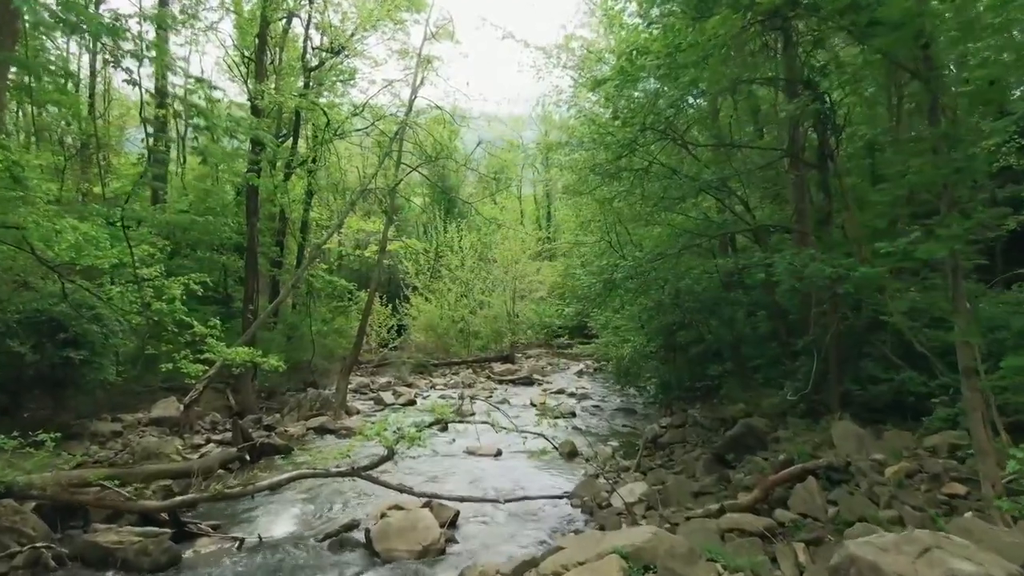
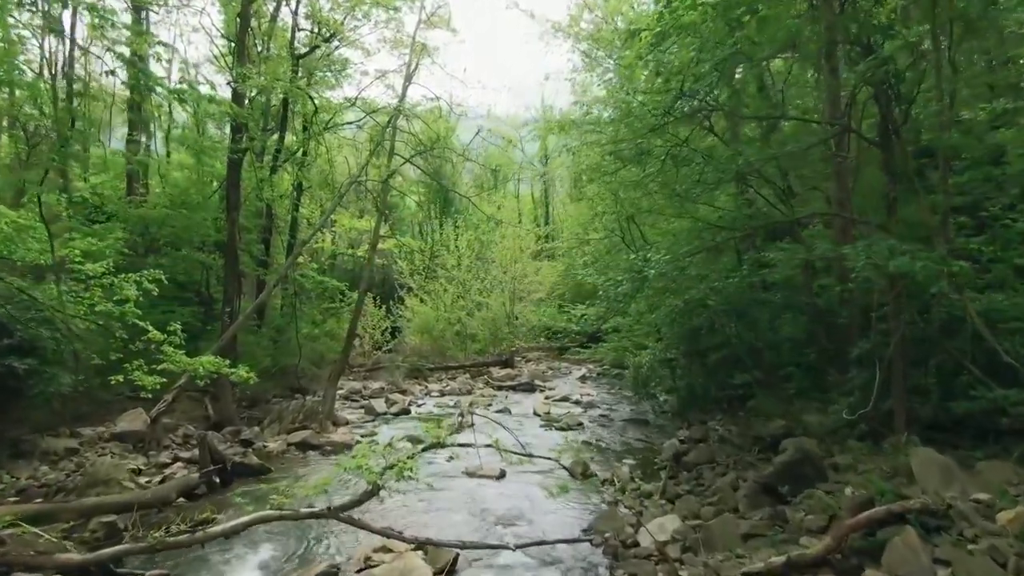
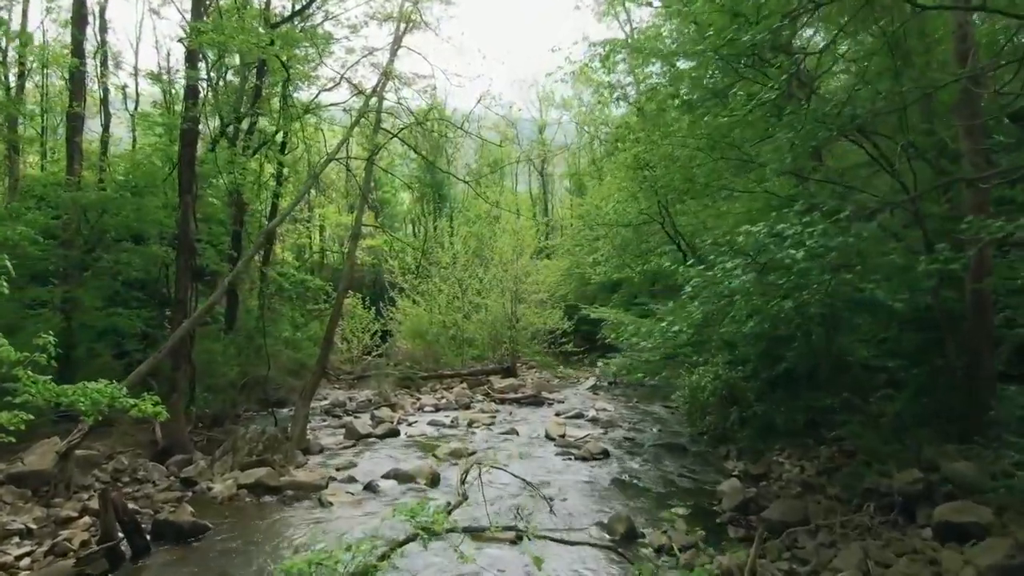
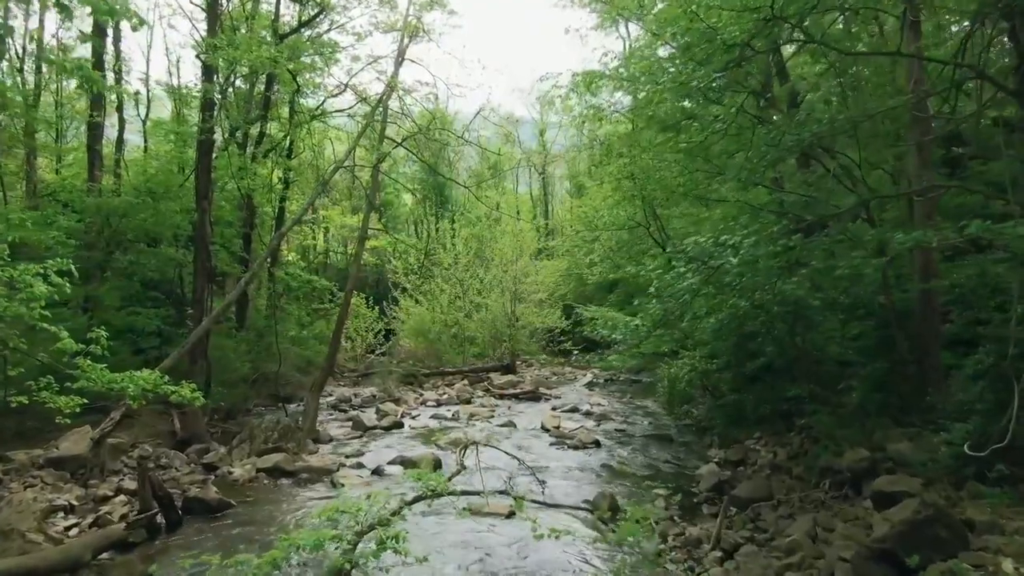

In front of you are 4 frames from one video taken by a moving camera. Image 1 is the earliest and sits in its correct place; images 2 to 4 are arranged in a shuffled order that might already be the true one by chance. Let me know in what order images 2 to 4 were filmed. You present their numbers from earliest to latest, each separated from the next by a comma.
2, 4, 3
